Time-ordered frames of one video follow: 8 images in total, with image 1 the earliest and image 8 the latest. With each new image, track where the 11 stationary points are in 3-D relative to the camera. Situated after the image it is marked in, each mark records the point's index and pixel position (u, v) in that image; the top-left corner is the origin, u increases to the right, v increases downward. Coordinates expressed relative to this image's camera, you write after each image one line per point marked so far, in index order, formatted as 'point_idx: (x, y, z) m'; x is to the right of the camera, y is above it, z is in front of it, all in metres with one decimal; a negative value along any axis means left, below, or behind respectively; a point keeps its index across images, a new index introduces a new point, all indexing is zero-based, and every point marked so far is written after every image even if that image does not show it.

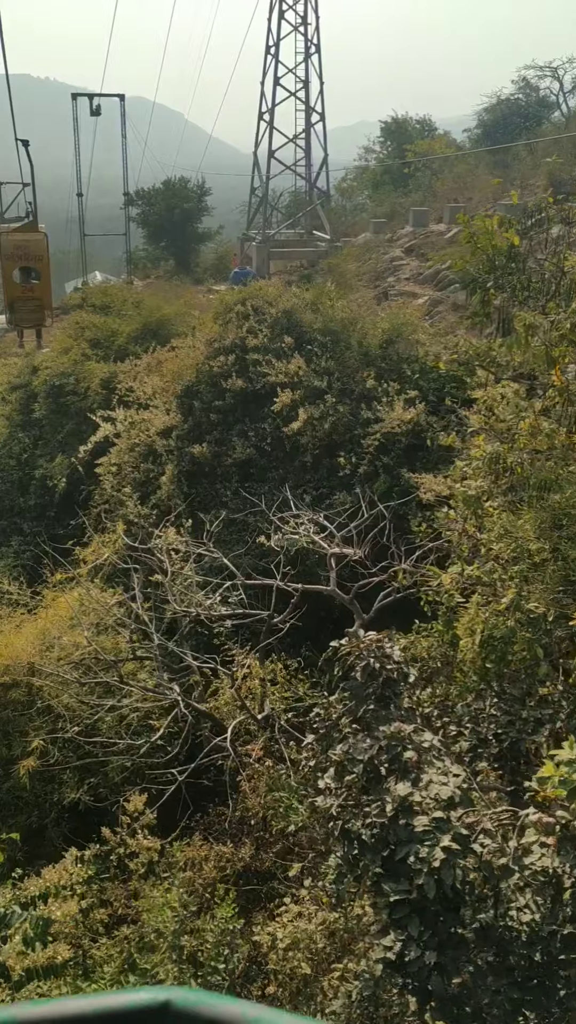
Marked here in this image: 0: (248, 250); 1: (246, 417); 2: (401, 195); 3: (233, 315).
0: (-0.7, +4.9, +16.8) m
1: (-0.3, +0.8, +7.3) m
2: (+2.5, +7.0, +19.7) m
3: (-0.5, +1.7, +7.8) m
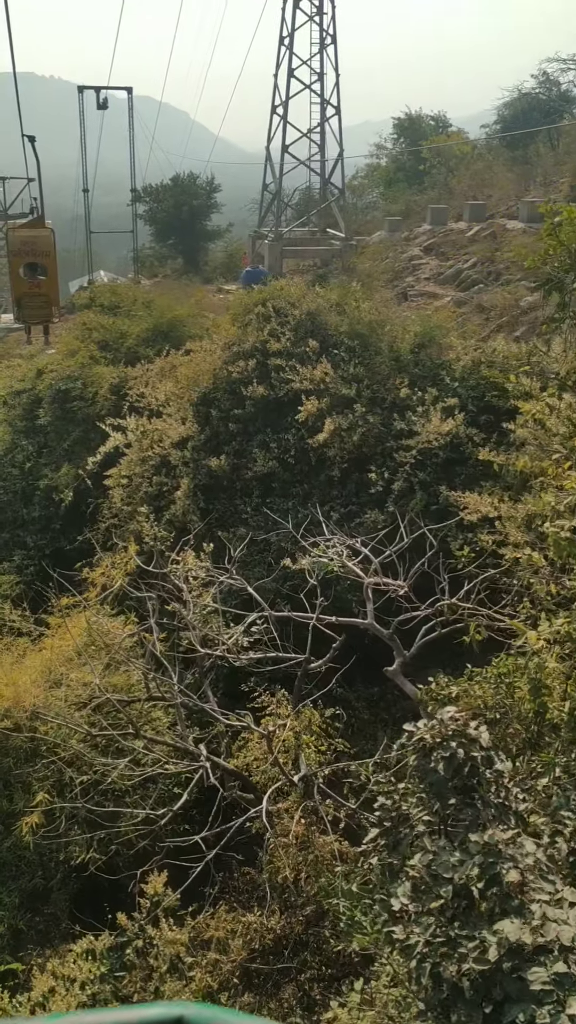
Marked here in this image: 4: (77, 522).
0: (-0.5, +4.8, +16.3) m
1: (-0.1, +0.7, +6.7) m
2: (+2.8, +6.8, +19.2) m
3: (-0.3, +1.6, +7.3) m
4: (-1.9, -0.1, +8.1) m
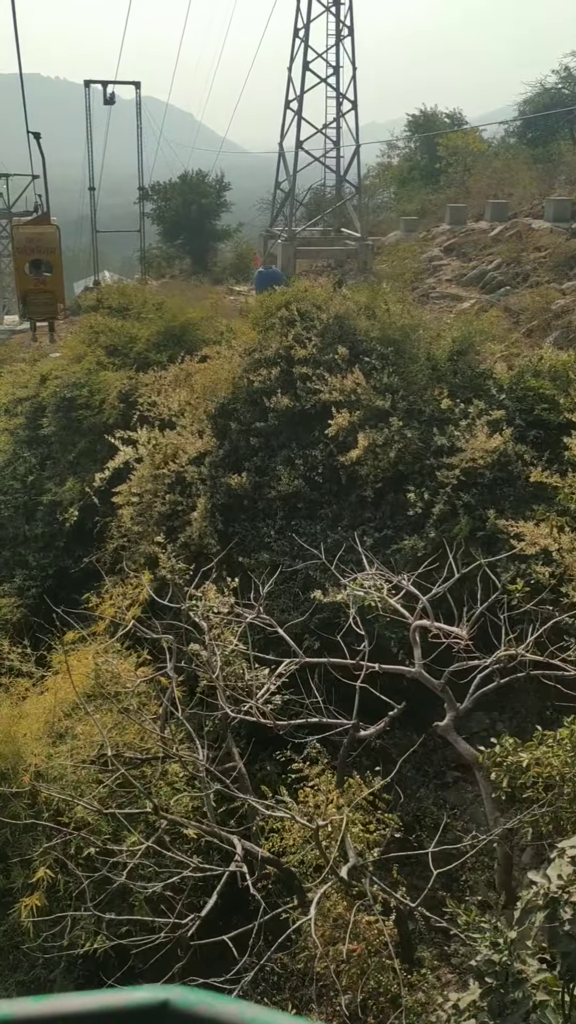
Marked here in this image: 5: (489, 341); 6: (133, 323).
0: (-0.3, +4.6, +15.7) m
1: (0.0, +0.5, +6.1) m
2: (+3.0, +6.6, +18.6) m
3: (-0.1, +1.4, +6.7) m
4: (-1.7, -0.2, +7.5) m
5: (+1.4, +1.2, +6.2) m
6: (-1.5, +1.9, +8.9) m
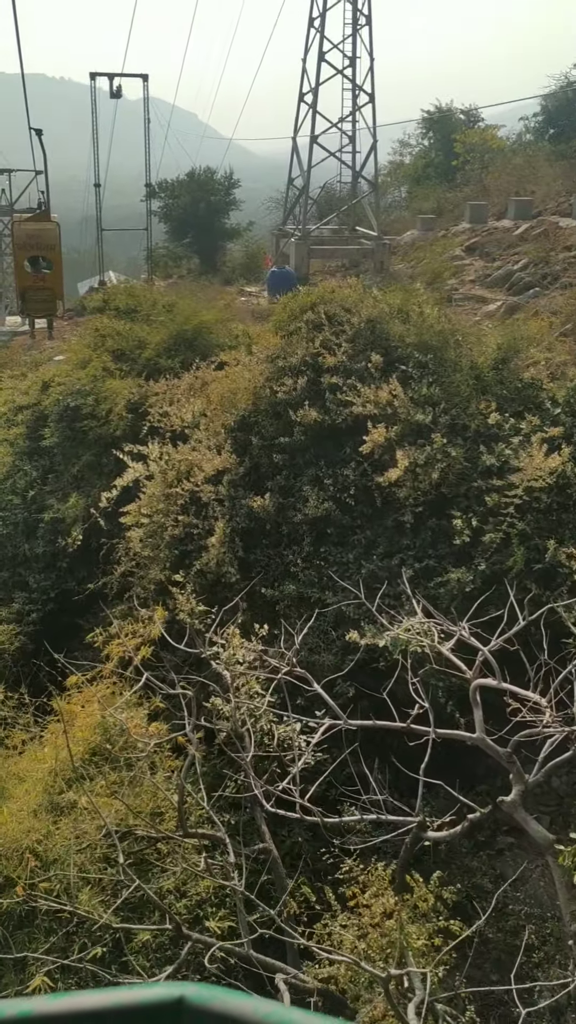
0: (-0.1, +4.5, +15.1) m
1: (+0.2, +0.3, +5.5) m
2: (+3.2, +6.5, +18.0) m
3: (+0.1, +1.3, +6.1) m
4: (-1.5, -0.4, +6.9) m
5: (+1.6, +1.0, +5.6) m
6: (-1.4, +1.7, +8.3) m
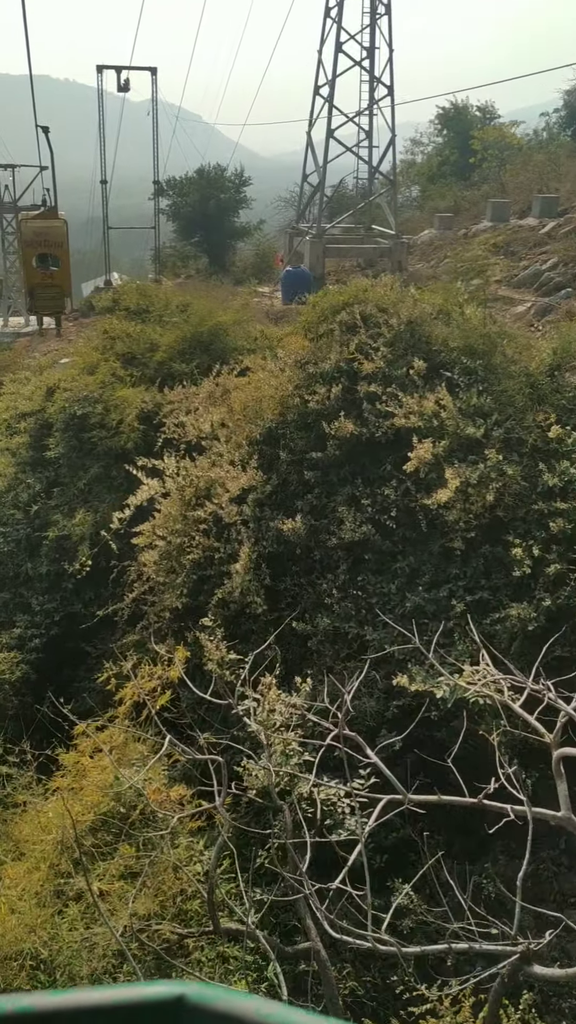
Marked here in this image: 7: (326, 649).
0: (+0.2, +4.3, +14.6) m
1: (+0.4, +0.2, +5.0) m
2: (+3.5, +6.3, +17.4) m
3: (+0.3, +1.2, +5.5) m
4: (-1.4, -0.5, +6.4) m
5: (+1.8, +0.9, +5.1) m
6: (-1.2, +1.6, +7.8) m
7: (+0.2, -0.7, +4.6) m
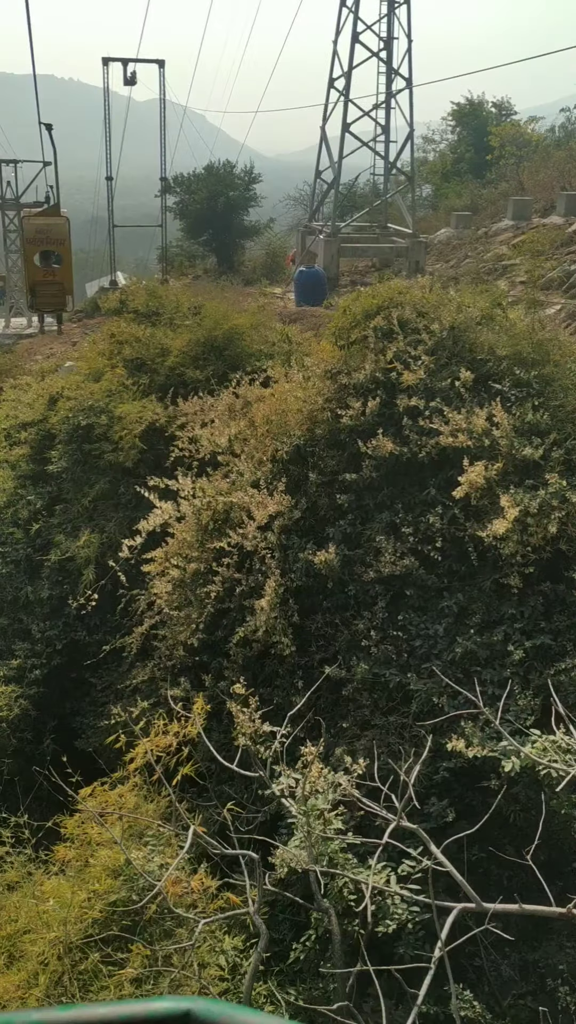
0: (+0.4, +4.2, +14.0) m
1: (+0.5, +0.1, +4.4) m
2: (+3.7, +6.1, +16.9) m
3: (+0.4, +1.0, +5.0) m
4: (-1.2, -0.6, +5.8) m
5: (+1.9, +0.7, +4.5) m
6: (-1.0, +1.5, +7.2) m
7: (+0.3, -0.8, +4.0) m
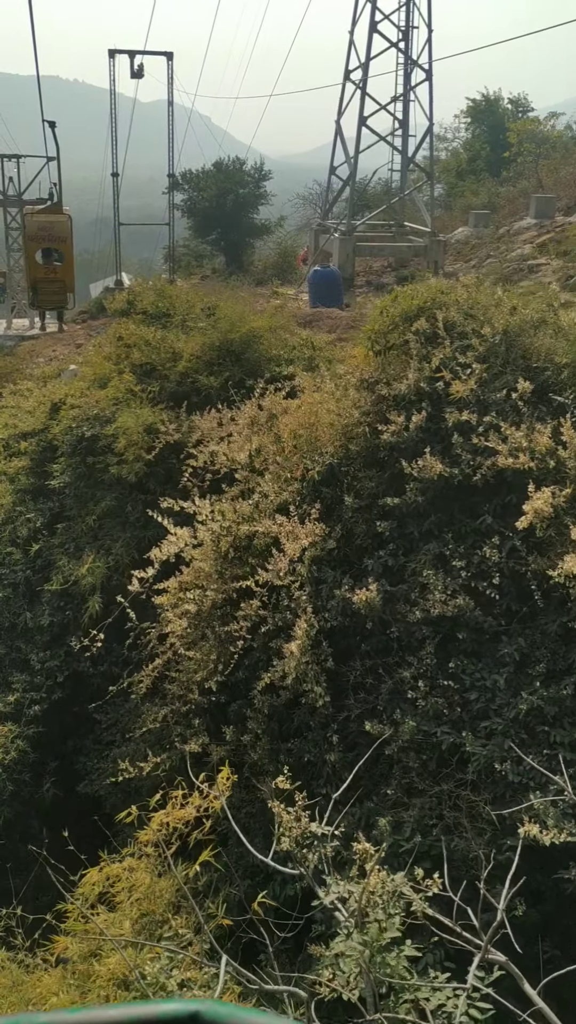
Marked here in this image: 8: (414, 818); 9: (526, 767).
0: (+0.6, +4.0, +13.5) m
1: (+0.7, -0.1, +3.9) m
2: (+3.9, +6.0, +16.4) m
3: (+0.6, +0.9, +4.4) m
4: (-1.1, -0.8, +5.3) m
5: (+2.1, +0.6, +4.0) m
6: (-0.8, +1.3, +6.7) m
7: (+0.5, -1.0, +3.5) m
8: (+0.5, -1.1, +3.3) m
9: (+0.9, -0.9, +3.2) m
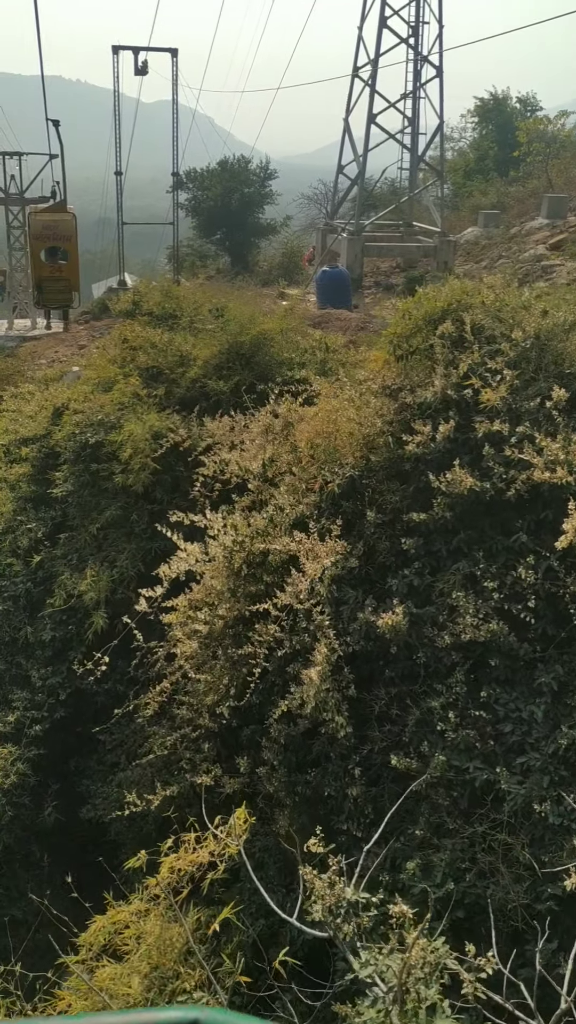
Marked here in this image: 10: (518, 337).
0: (+0.7, +4.0, +13.3) m
1: (+0.8, -0.1, +3.6) m
2: (+4.0, +5.9, +16.1) m
3: (+0.7, +0.8, +4.2) m
4: (-1.0, -0.8, +5.0) m
5: (+2.1, +0.5, +3.7) m
6: (-0.8, +1.3, +6.4) m
7: (+0.6, -1.0, +3.2) m
8: (+0.5, -1.2, +3.1) m
9: (+0.9, -1.0, +3.0) m
10: (+1.0, +0.8, +4.0) m
